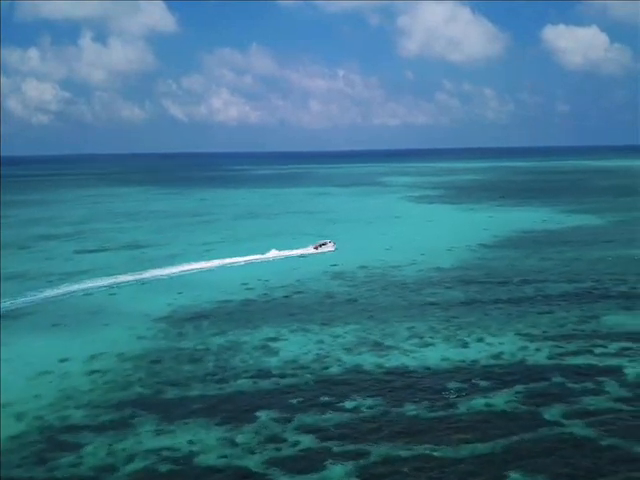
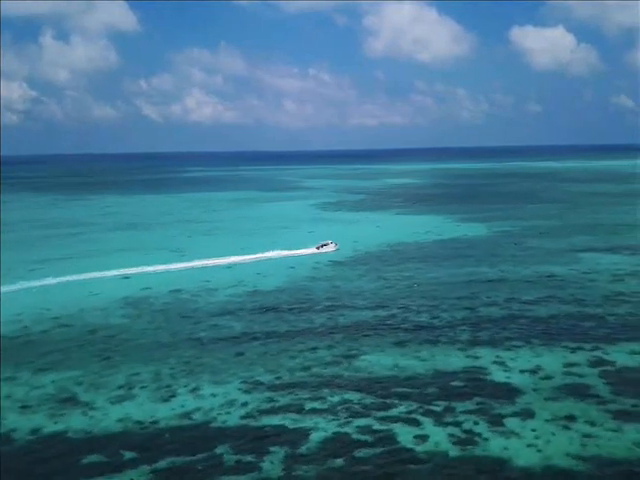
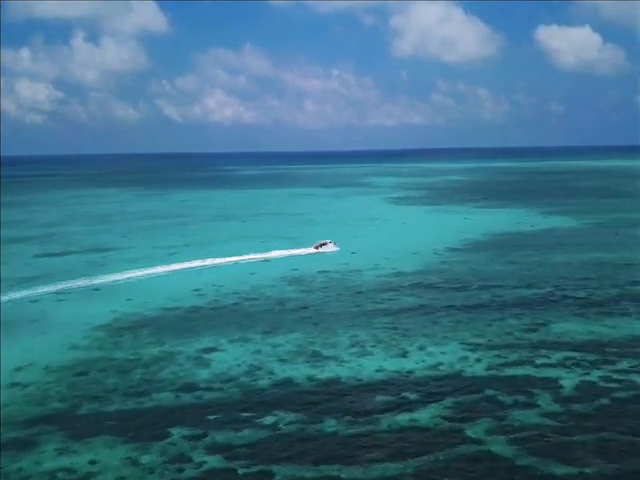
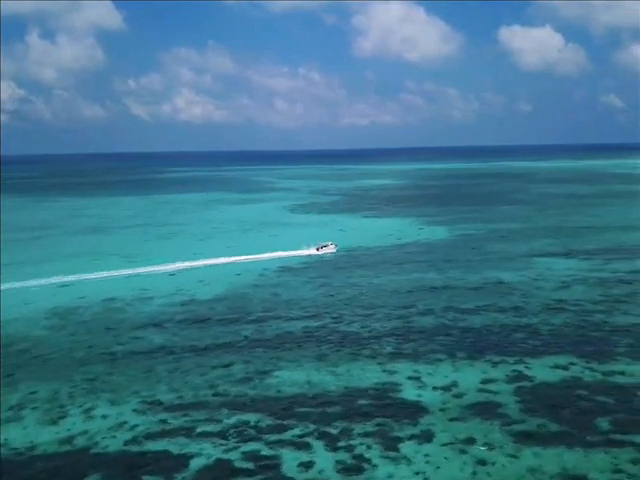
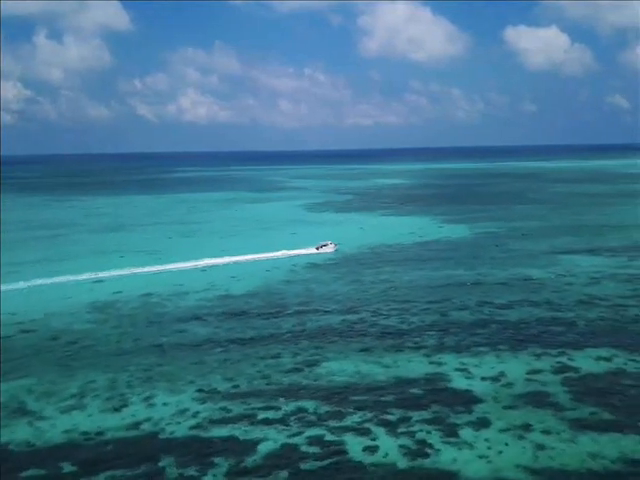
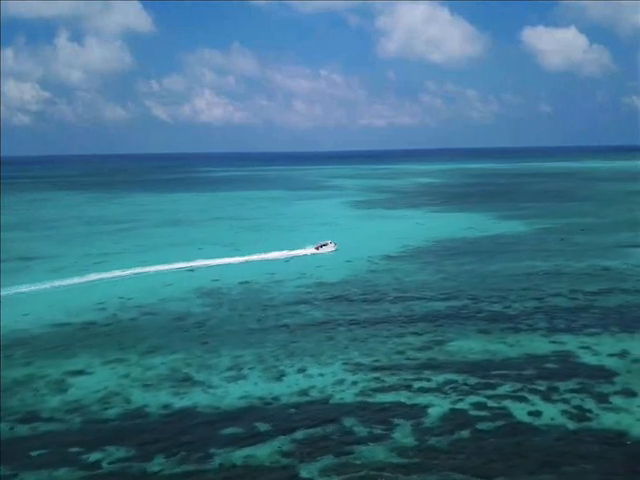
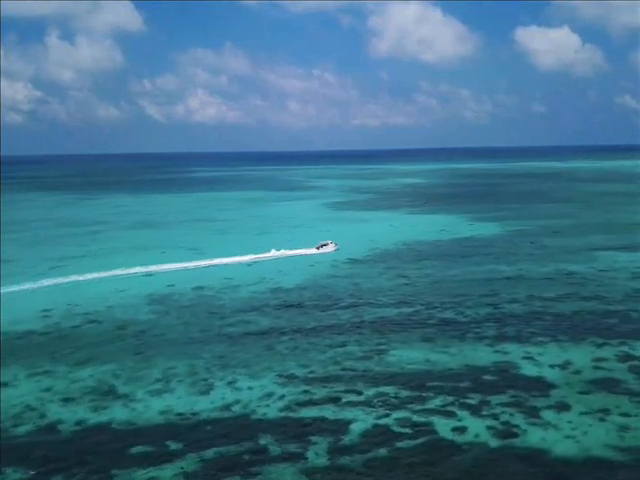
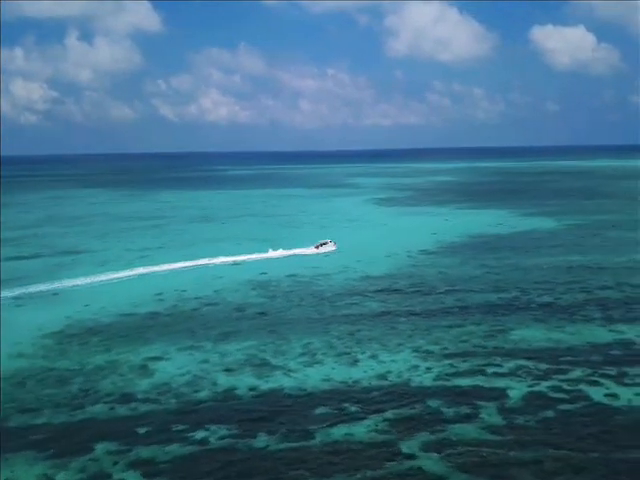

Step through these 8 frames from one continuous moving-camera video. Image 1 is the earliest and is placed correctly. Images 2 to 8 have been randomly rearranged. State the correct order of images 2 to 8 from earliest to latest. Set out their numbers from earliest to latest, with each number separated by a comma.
3, 8, 6, 7, 2, 5, 4
